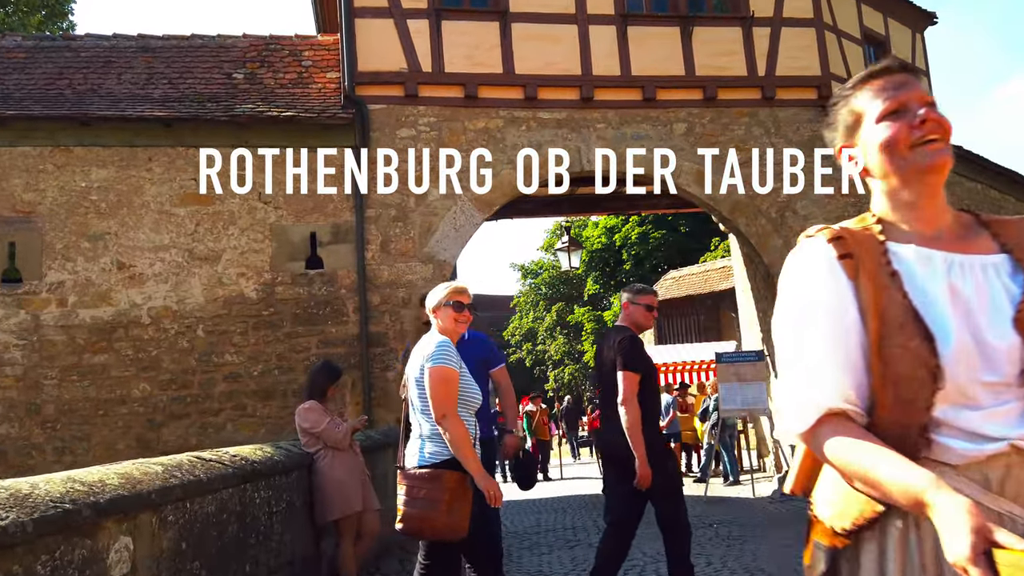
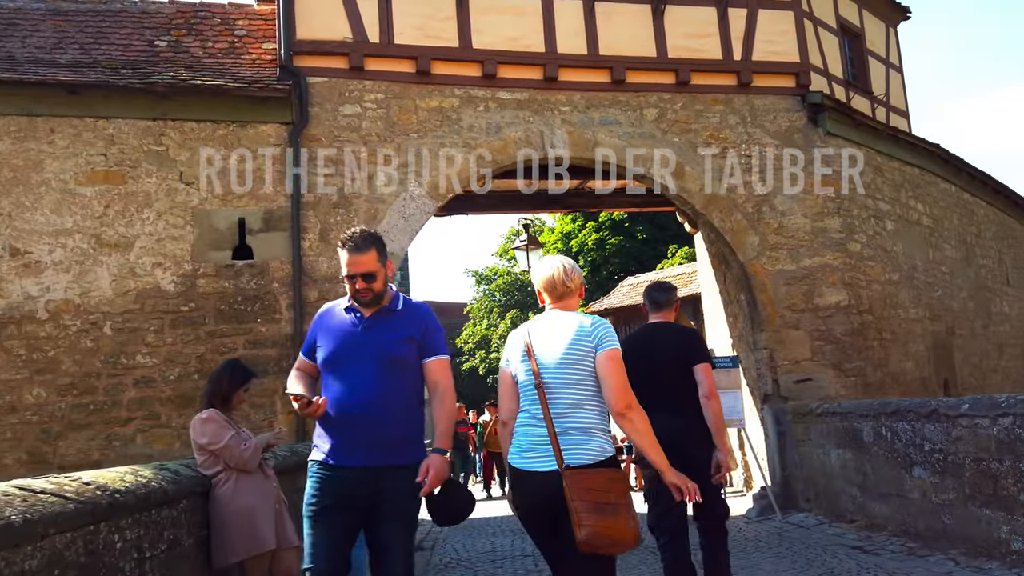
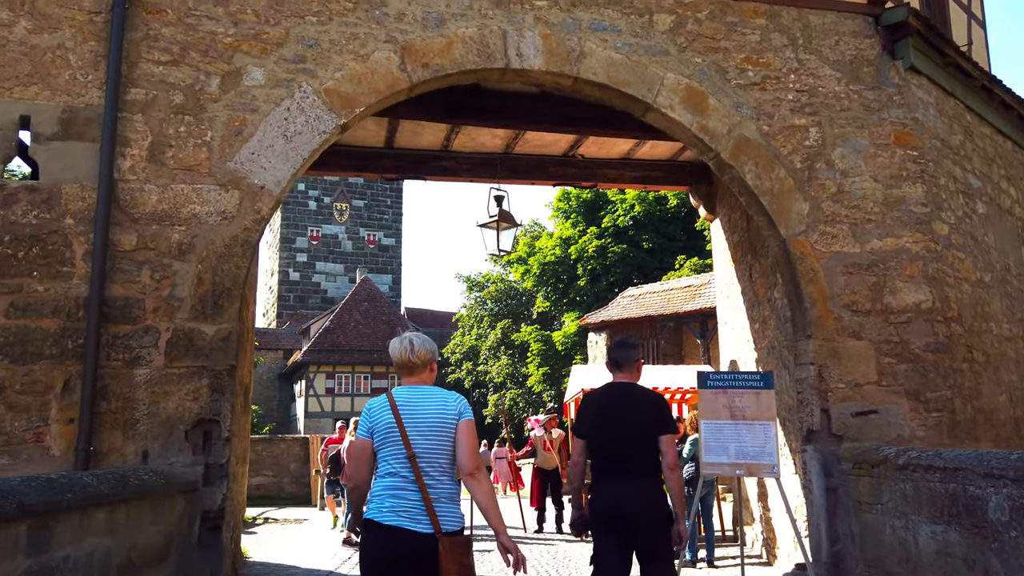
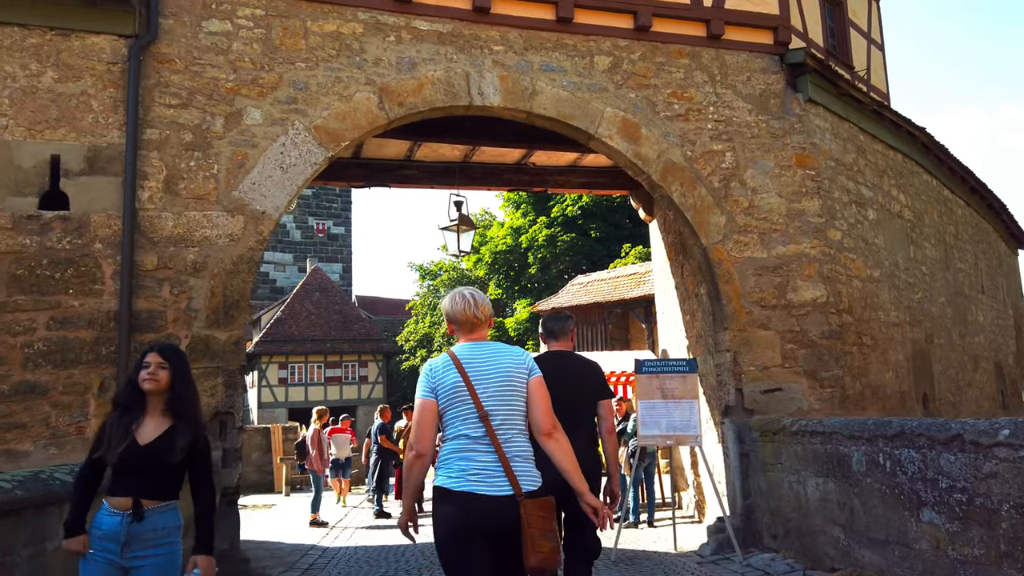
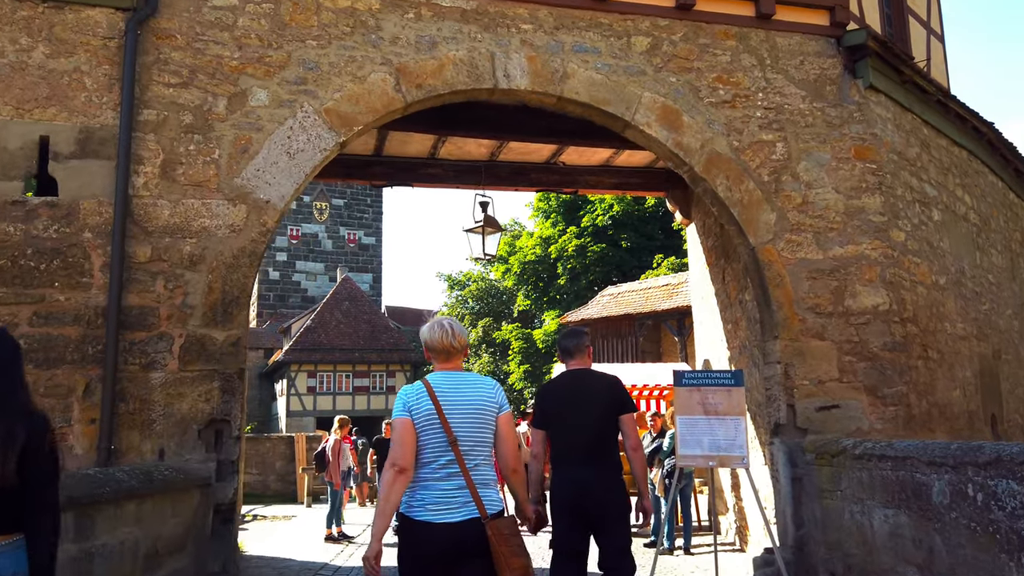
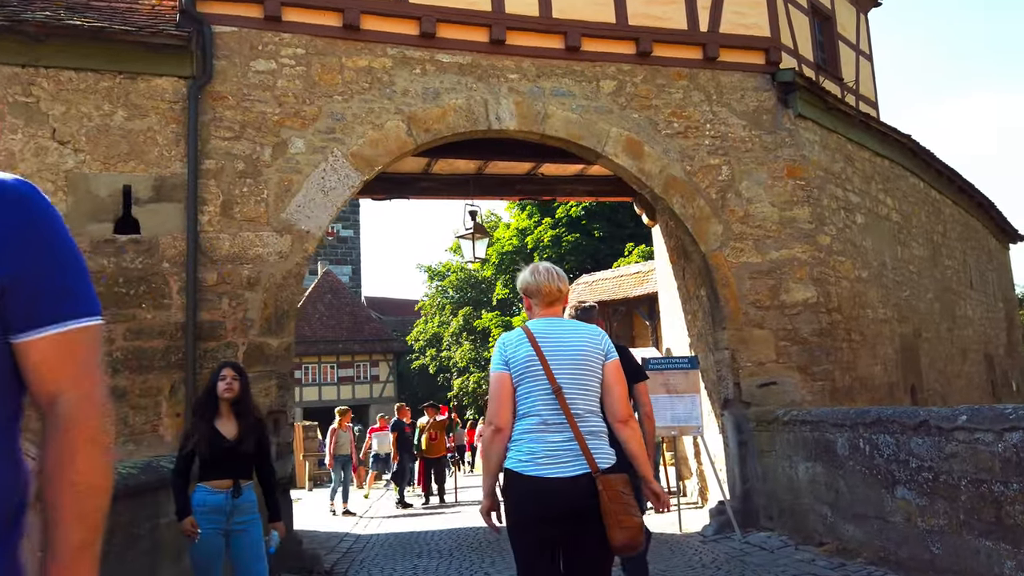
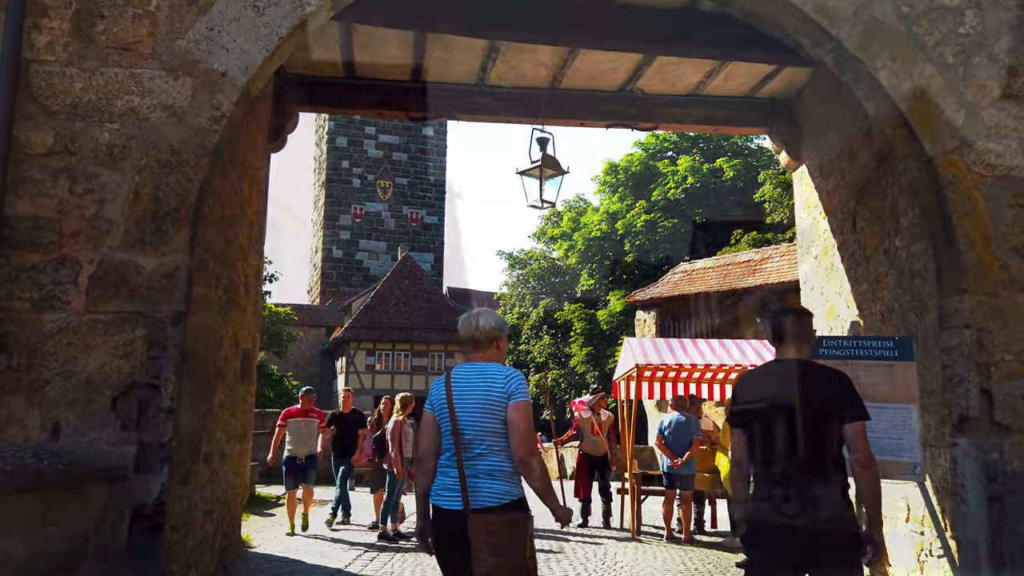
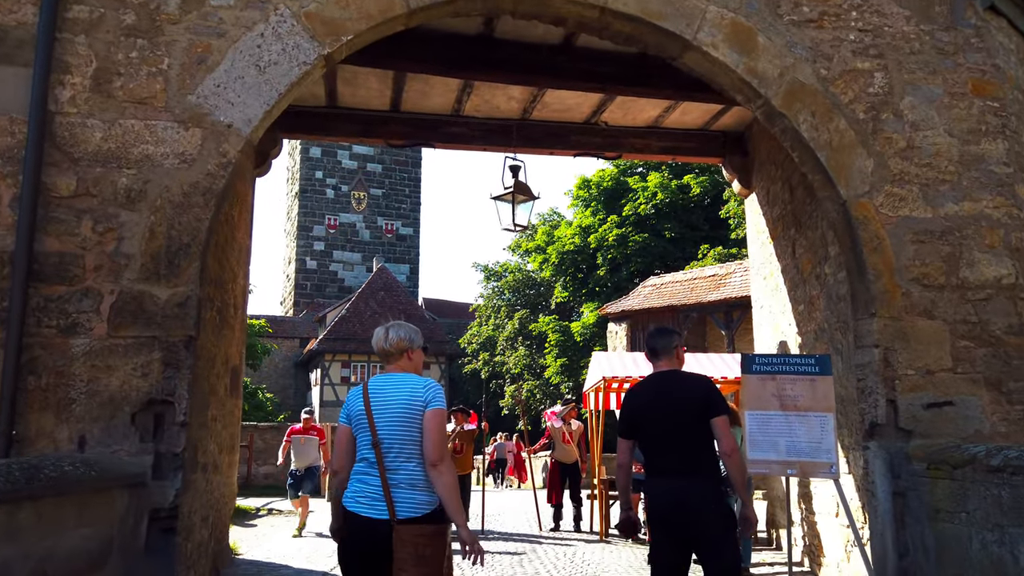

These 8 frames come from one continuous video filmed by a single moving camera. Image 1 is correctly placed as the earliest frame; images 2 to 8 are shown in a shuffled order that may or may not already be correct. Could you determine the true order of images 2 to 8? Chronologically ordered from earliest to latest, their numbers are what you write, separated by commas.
2, 6, 4, 5, 3, 8, 7
